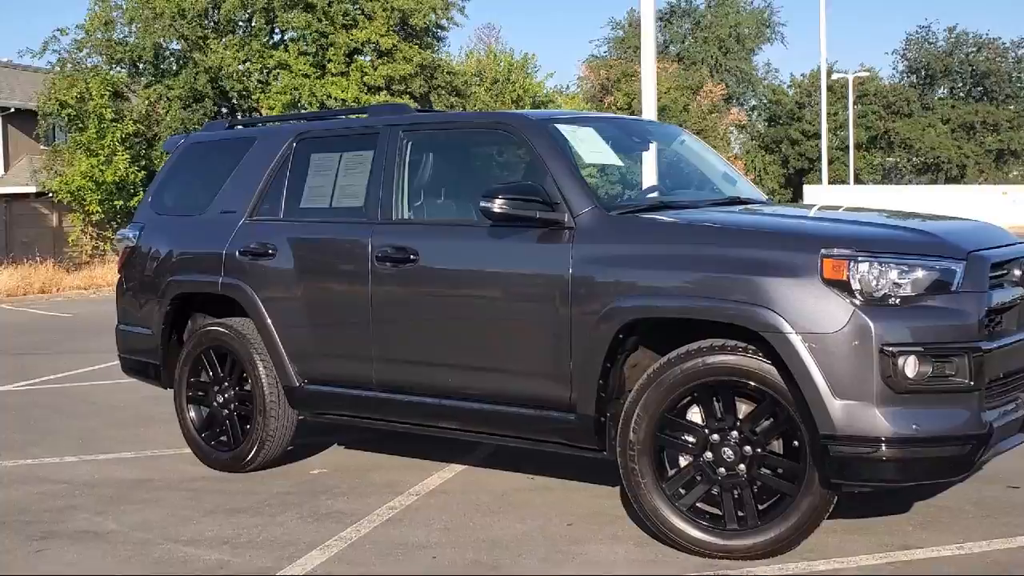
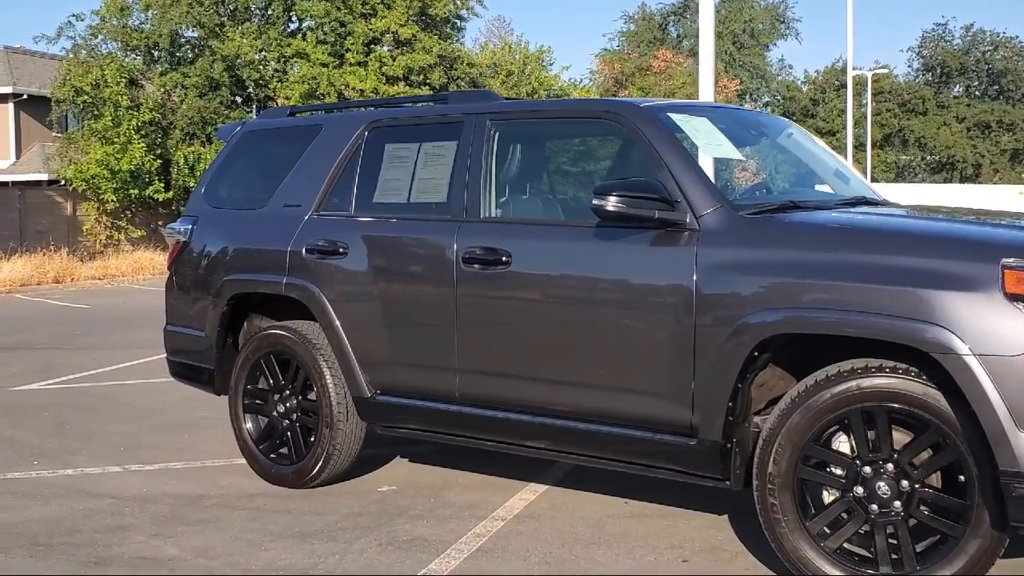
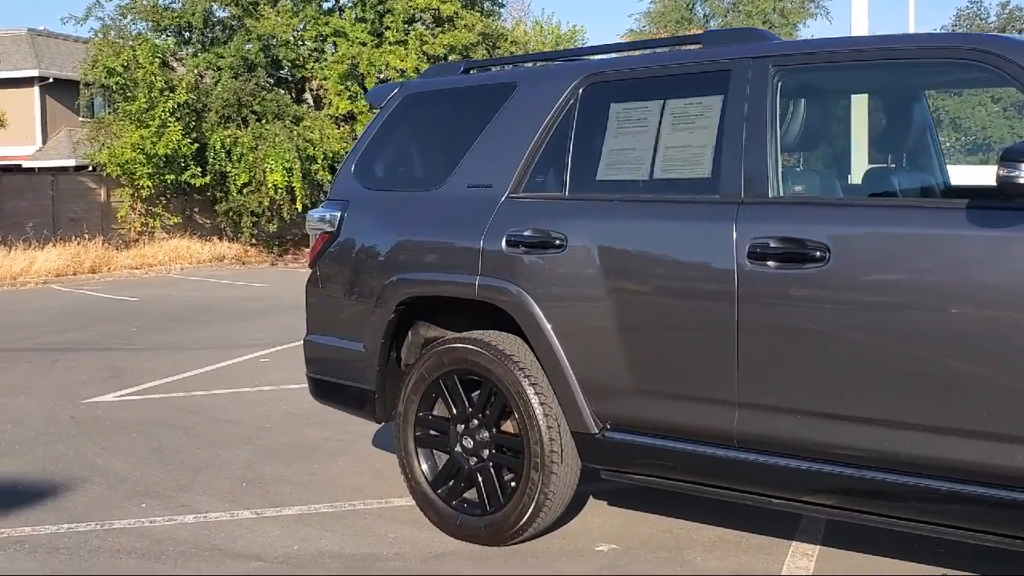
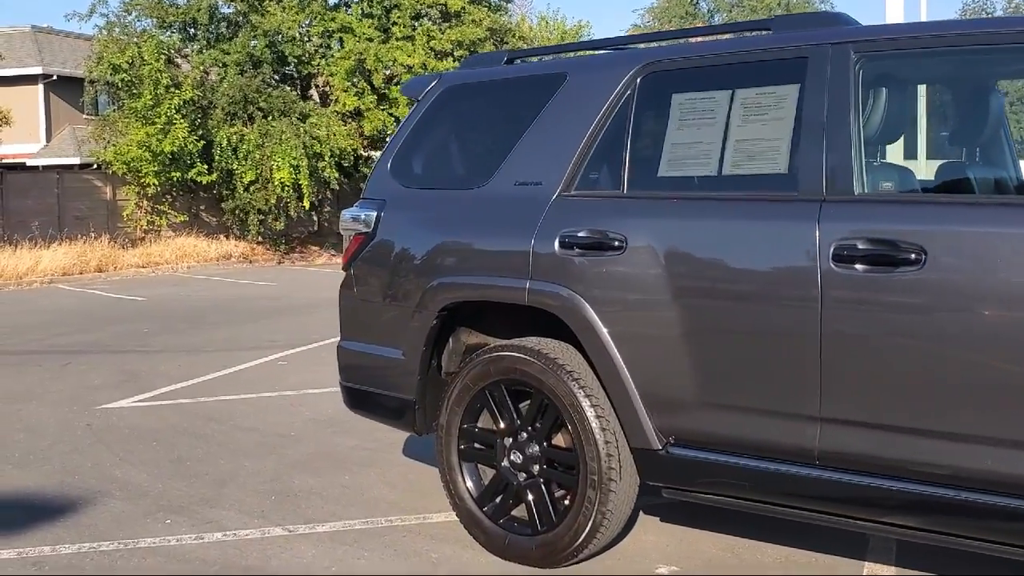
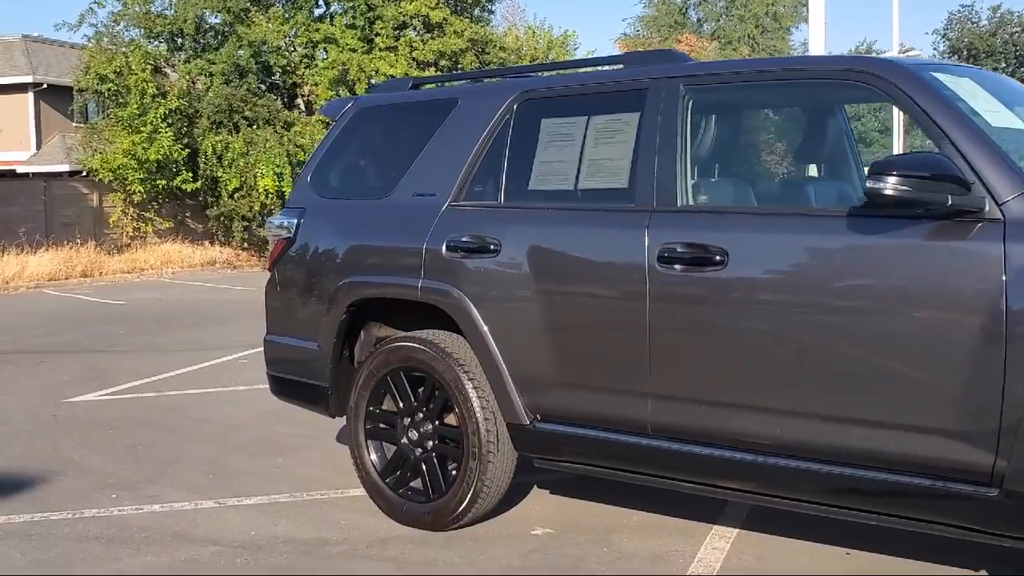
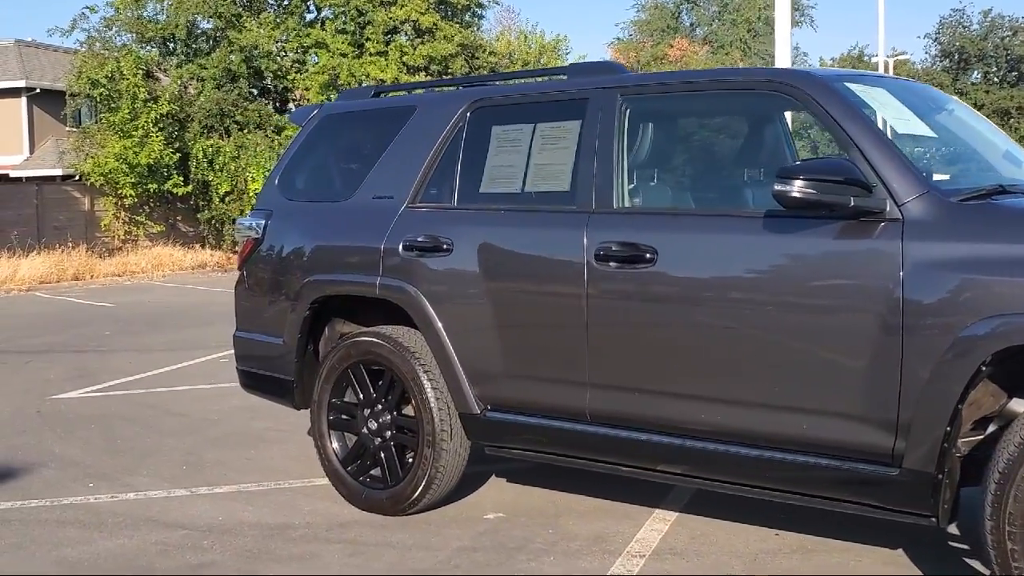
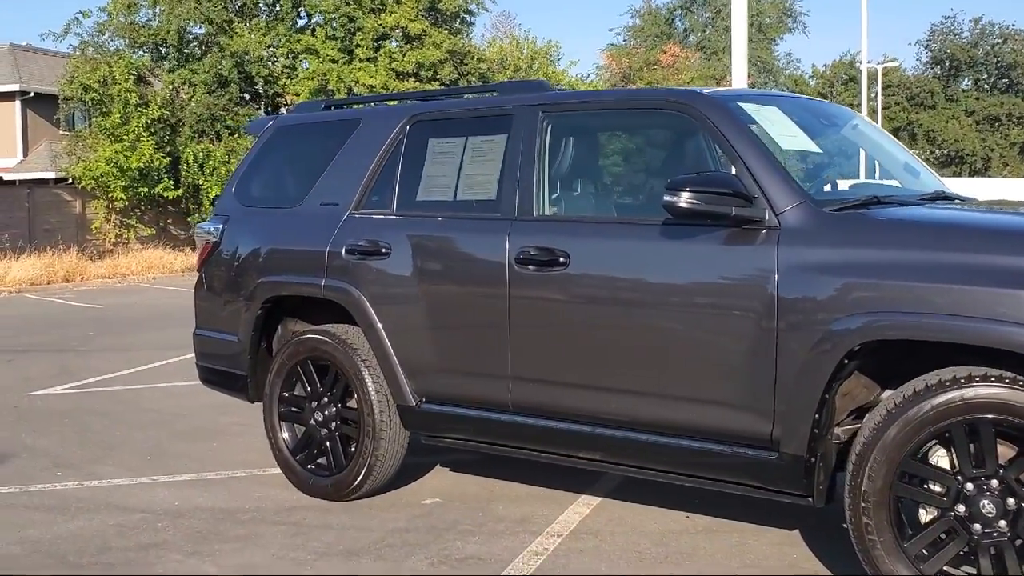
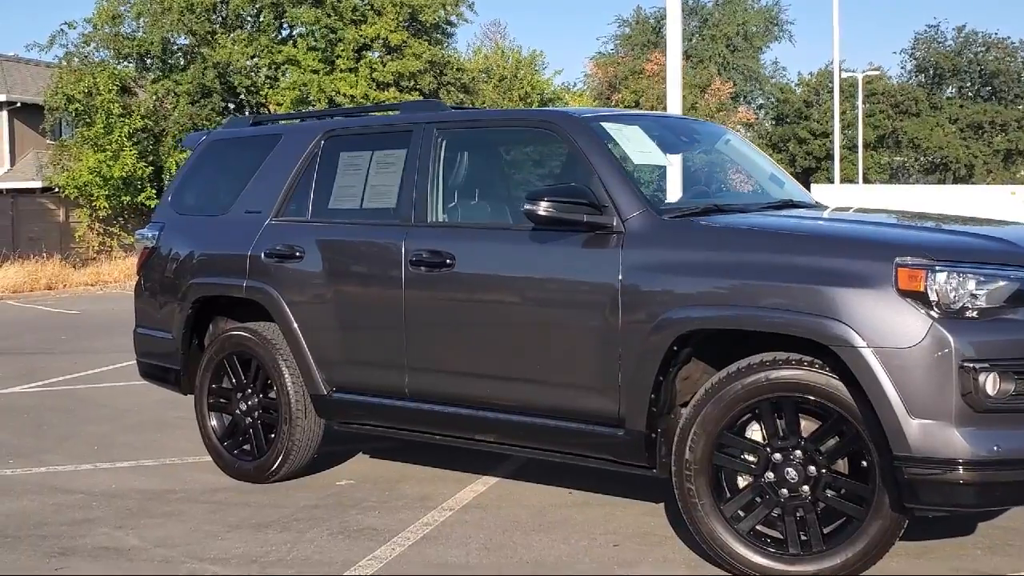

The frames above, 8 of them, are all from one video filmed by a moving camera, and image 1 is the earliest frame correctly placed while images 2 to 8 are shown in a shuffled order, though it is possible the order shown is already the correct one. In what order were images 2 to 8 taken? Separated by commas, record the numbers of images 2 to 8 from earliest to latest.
8, 2, 7, 6, 5, 3, 4
